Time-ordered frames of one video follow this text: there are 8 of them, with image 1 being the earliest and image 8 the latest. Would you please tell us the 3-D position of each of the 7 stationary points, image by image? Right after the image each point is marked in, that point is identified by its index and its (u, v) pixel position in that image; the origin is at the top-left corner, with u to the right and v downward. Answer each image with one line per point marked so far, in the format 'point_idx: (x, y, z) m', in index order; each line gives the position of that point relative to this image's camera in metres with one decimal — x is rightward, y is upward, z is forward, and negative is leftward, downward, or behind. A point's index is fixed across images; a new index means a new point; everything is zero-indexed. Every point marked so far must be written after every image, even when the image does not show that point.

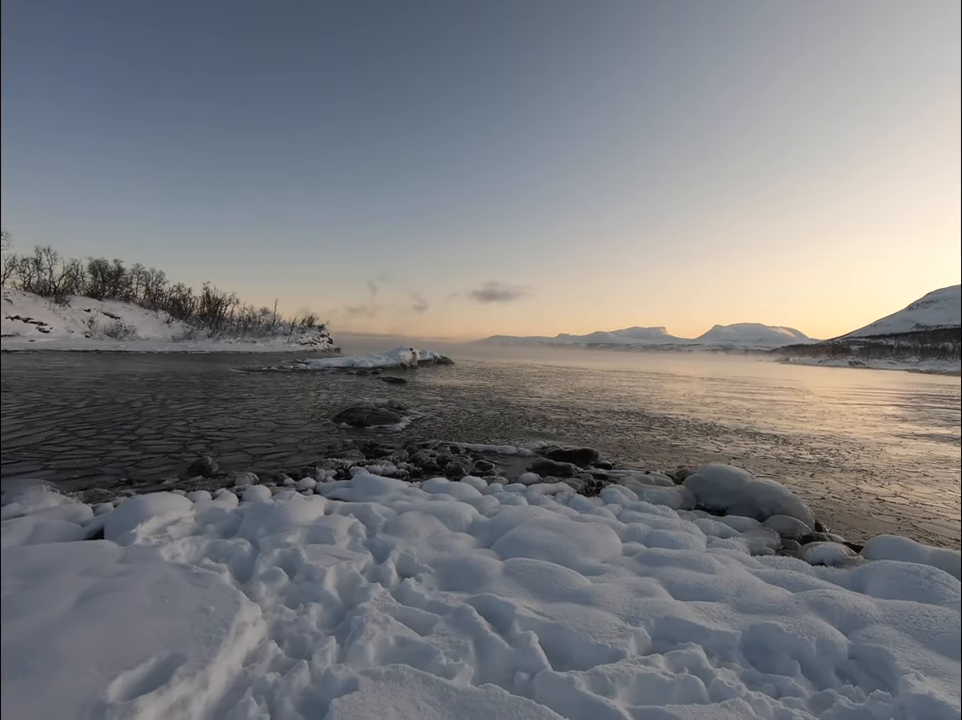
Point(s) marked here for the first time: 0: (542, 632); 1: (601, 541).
0: (+0.5, -2.3, +4.3) m
1: (+1.5, -2.3, +6.5) m
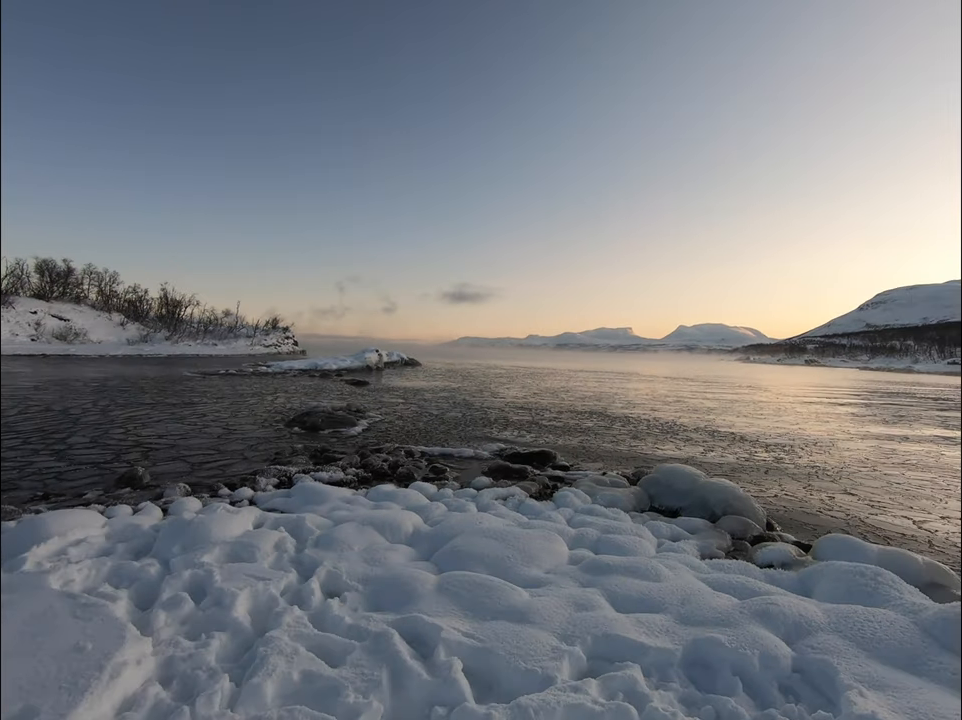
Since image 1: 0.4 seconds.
0: (-0.1, -2.3, +3.9) m
1: (+0.8, -2.3, +6.2) m
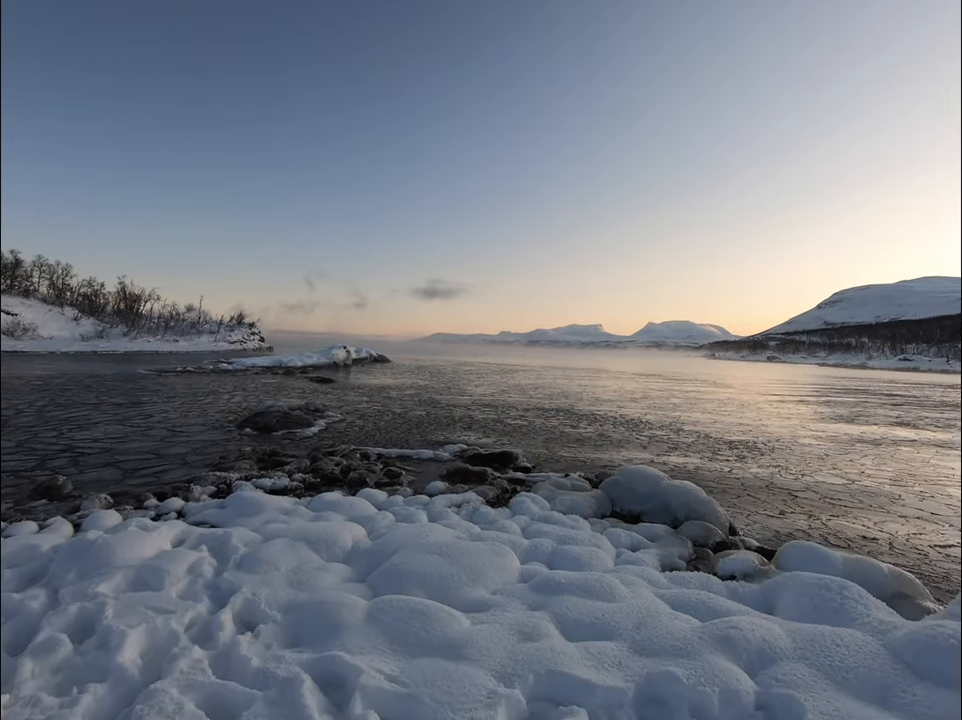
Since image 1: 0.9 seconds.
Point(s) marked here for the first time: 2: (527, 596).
0: (-0.6, -2.3, +3.4) m
1: (+0.1, -2.3, +5.6) m
2: (+0.5, -2.3, +5.1) m
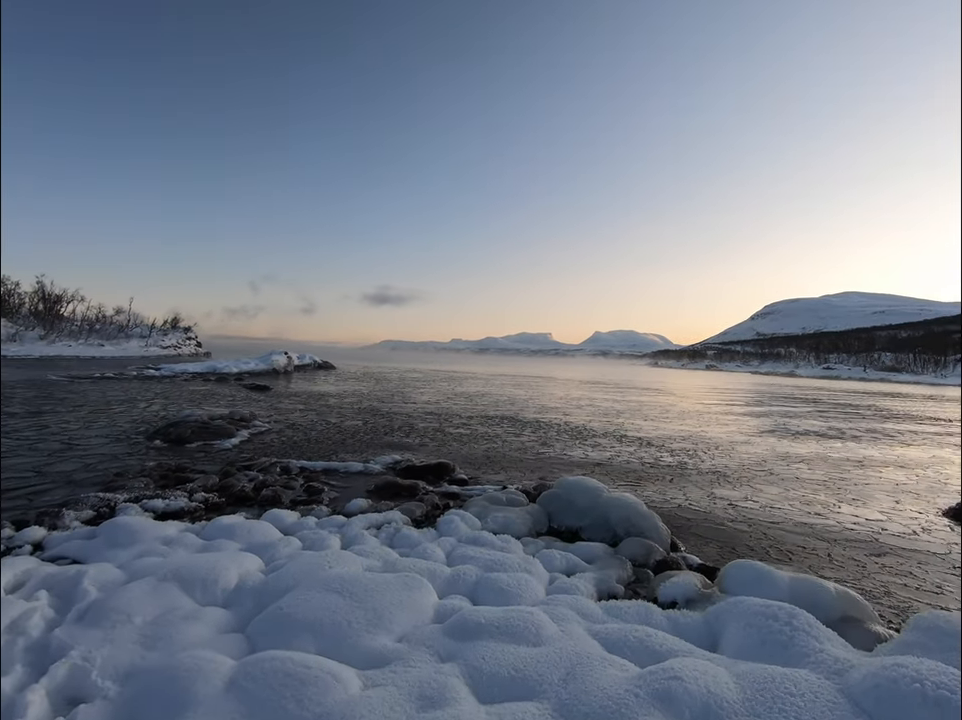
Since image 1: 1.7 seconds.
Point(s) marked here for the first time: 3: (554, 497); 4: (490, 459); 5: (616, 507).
0: (-1.2, -2.3, +2.5) m
1: (-0.7, -2.3, +4.8) m
2: (-0.4, -2.3, +4.3) m
3: (+1.2, -2.3, +8.7) m
4: (+0.3, -2.8, +14.2) m
5: (+2.1, -2.3, +8.1) m
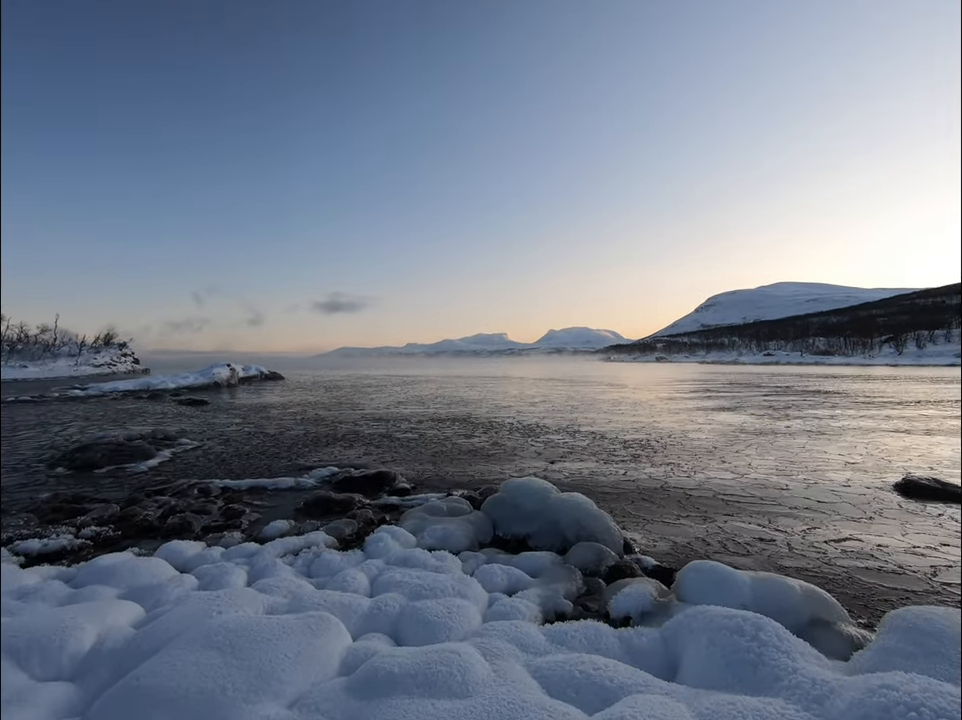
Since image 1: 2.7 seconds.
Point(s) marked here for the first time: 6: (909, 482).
0: (-1.7, -2.2, +1.5) m
1: (-1.4, -2.2, +3.9) m
2: (-0.9, -2.3, +3.4) m
3: (+0.3, -2.2, +8.0) m
4: (-1.1, -2.7, +13.3) m
5: (+1.2, -2.2, +7.4) m
6: (+8.6, -2.5, +10.4) m
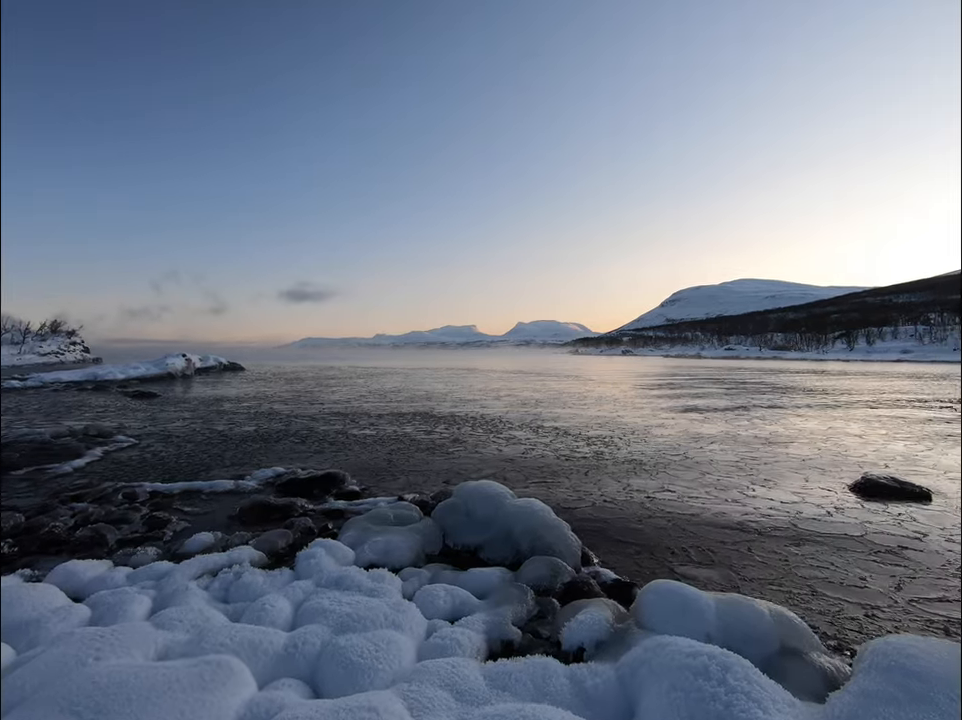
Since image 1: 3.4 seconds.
0: (-2.0, -2.3, +0.8) m
1: (-1.8, -2.2, +3.2) m
2: (-1.4, -2.3, +2.7) m
3: (-0.5, -2.2, +7.4) m
4: (-2.2, -2.6, +12.6) m
5: (+0.5, -2.1, +6.9) m
6: (+7.7, -2.4, +10.3) m
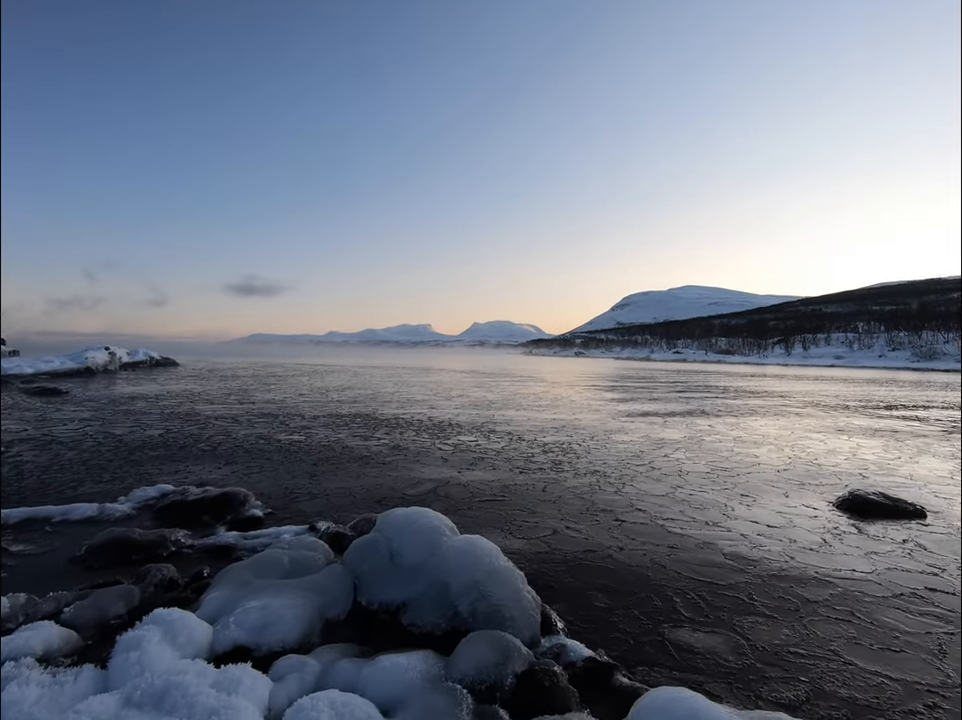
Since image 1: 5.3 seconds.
0: (-2.2, -2.1, -1.2) m
1: (-2.2, -2.1, +1.2) m
2: (-1.8, -2.2, +0.8) m
3: (-1.2, -2.1, +5.5) m
4: (-3.4, -2.4, +10.6) m
5: (-0.2, -2.0, +5.1) m
6: (+6.7, -2.4, +9.1) m
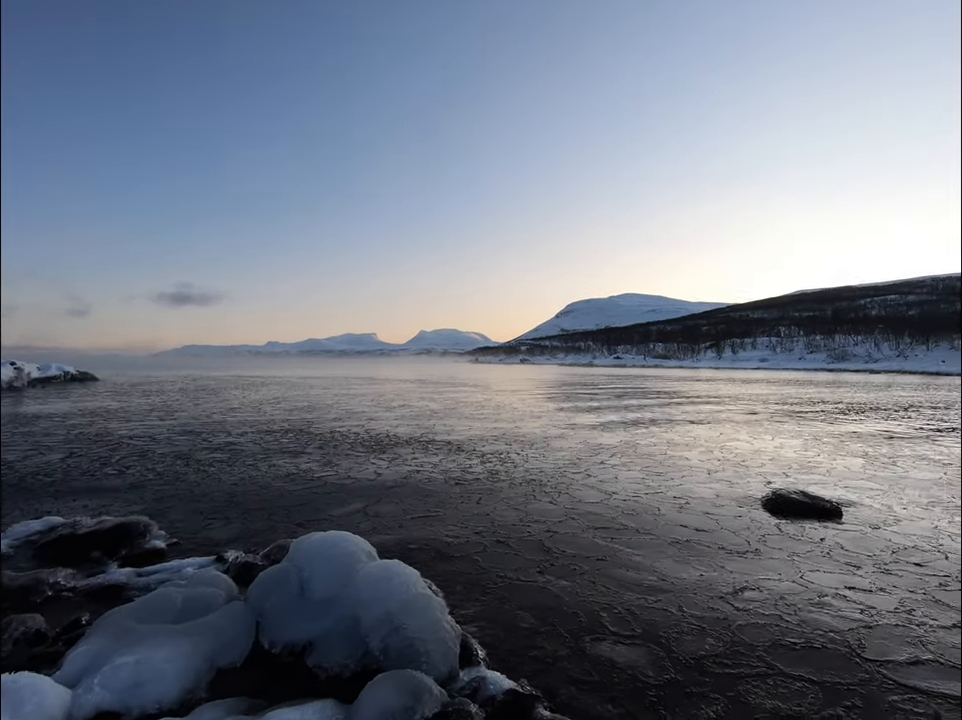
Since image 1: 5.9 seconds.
0: (-2.3, -2.2, -1.8) m
1: (-2.6, -2.2, +0.6) m
2: (-2.1, -2.2, +0.2) m
3: (-2.0, -2.2, +5.0) m
4: (-4.7, -2.7, +9.8) m
5: (-1.0, -2.1, +4.6) m
6: (+5.4, -2.5, +9.4) m
